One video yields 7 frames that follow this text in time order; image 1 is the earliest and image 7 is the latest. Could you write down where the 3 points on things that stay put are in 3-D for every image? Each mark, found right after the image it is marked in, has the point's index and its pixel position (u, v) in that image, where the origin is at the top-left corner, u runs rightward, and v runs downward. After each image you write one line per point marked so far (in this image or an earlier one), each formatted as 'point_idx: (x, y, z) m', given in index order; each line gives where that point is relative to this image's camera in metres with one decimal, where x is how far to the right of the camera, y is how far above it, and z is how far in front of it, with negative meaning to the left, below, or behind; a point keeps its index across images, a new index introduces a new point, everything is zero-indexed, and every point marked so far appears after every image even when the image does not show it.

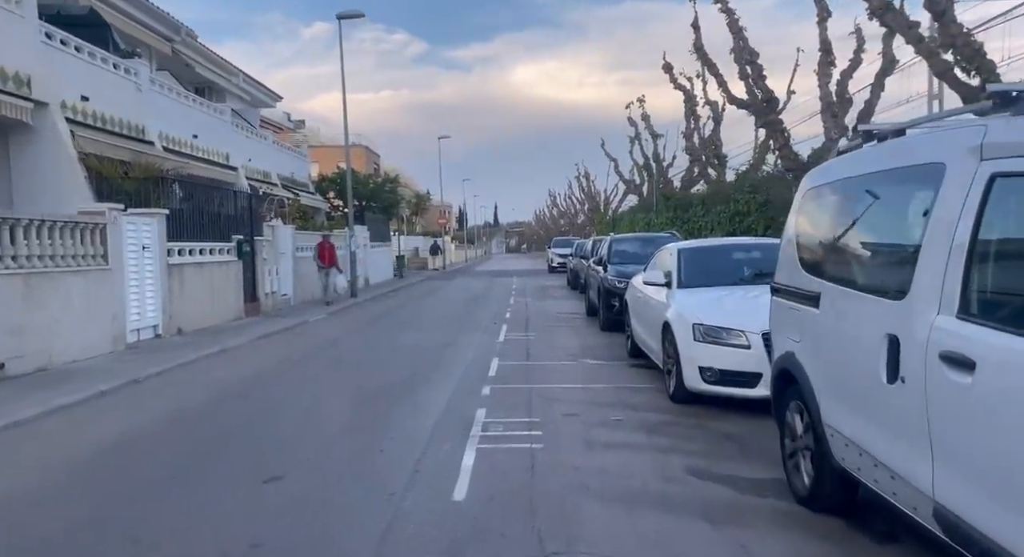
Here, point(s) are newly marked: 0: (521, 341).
0: (+0.2, -1.3, +14.7) m
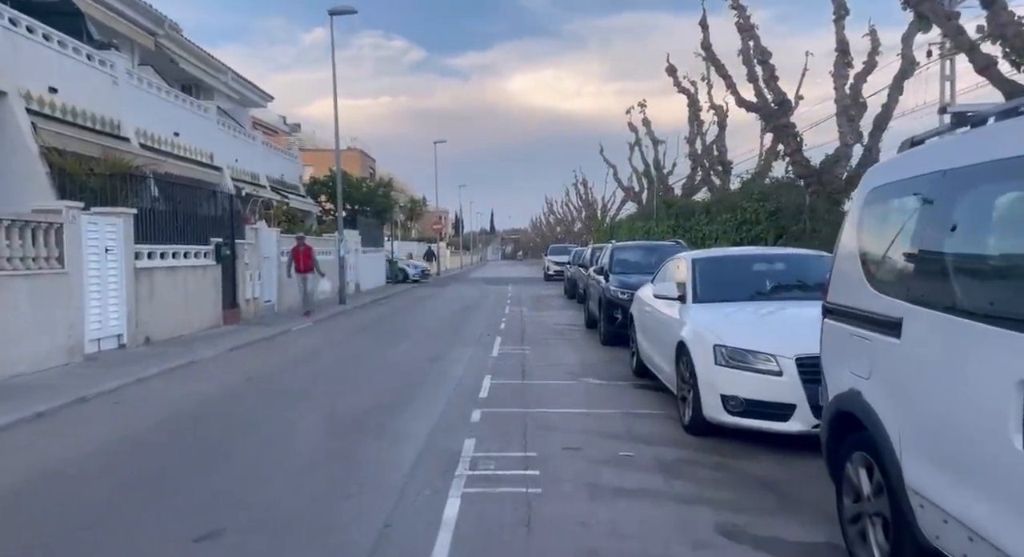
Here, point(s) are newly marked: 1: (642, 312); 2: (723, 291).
0: (+0.1, -1.5, +13.7) m
1: (+1.9, -0.5, +10.6) m
2: (+2.6, -0.1, +8.7) m
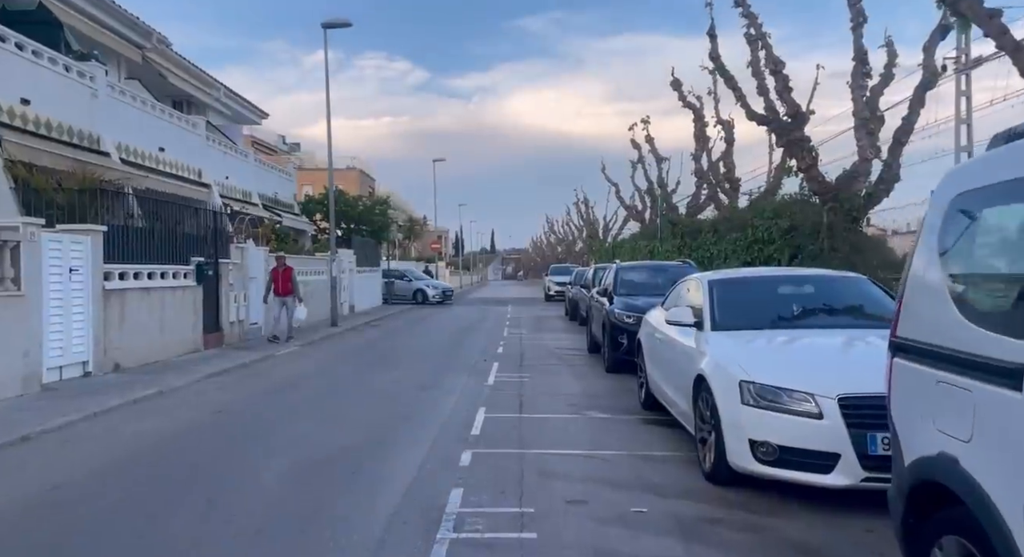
0: (0.0, -1.9, +12.7) m
1: (+1.9, -0.8, +9.7) m
2: (+2.5, -0.4, +7.7) m
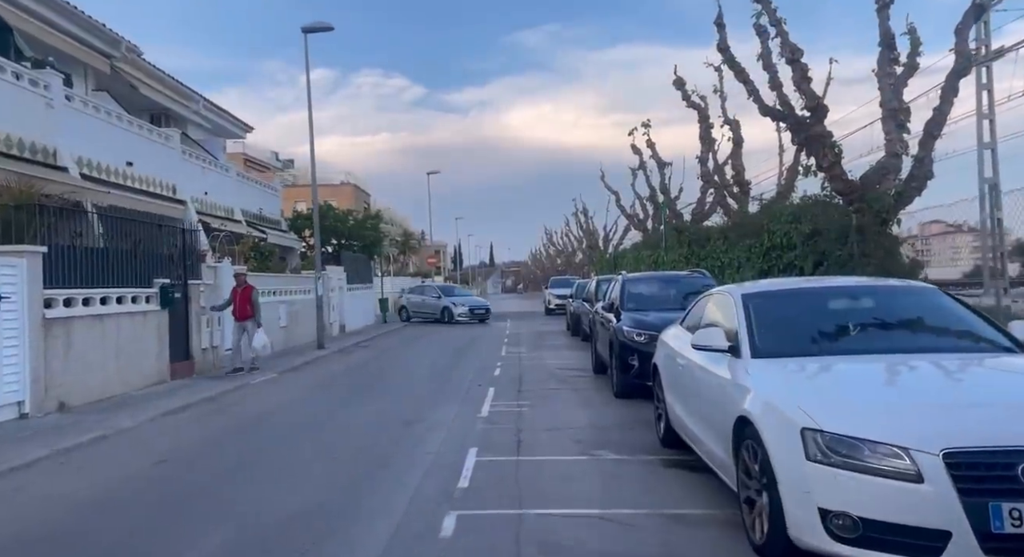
0: (0.0, -2.1, +11.2) m
1: (+1.8, -1.0, +8.2) m
2: (+2.4, -0.5, +6.3) m
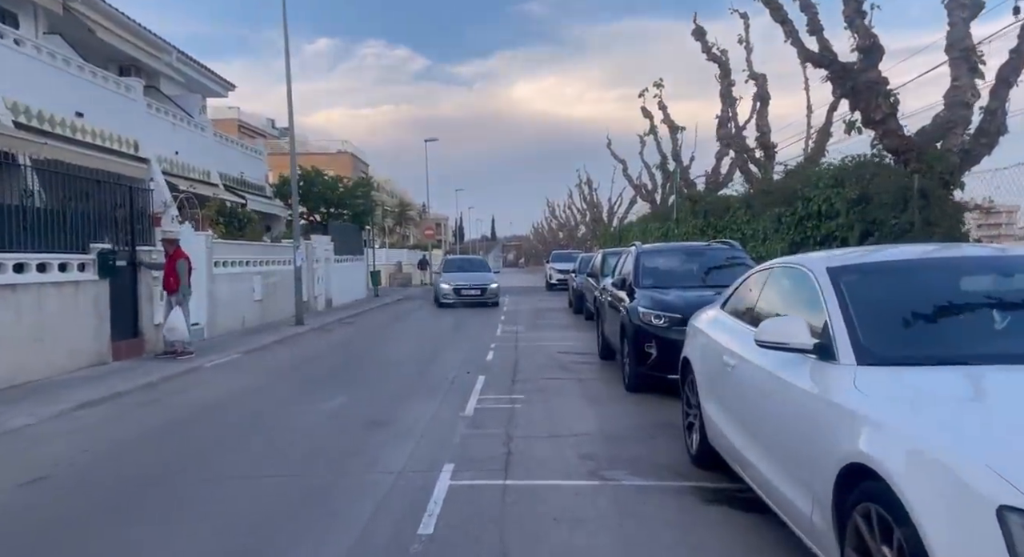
0: (-0.1, -1.7, +9.2) m
1: (+1.7, -0.7, +6.1) m
2: (+2.3, -0.3, +4.2) m
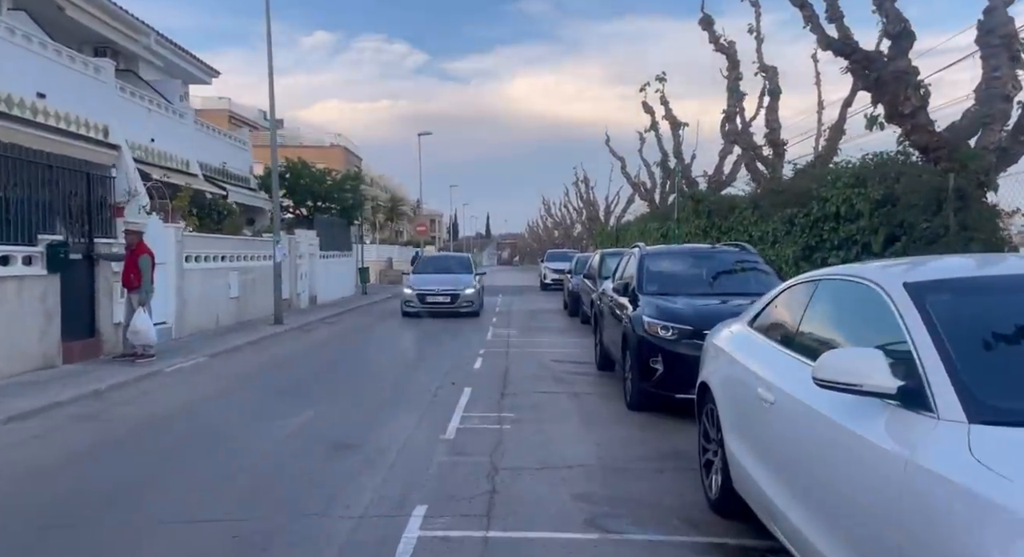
0: (-0.3, -1.8, +8.0) m
1: (+1.6, -0.8, +5.0) m
2: (+2.2, -0.4, +3.1) m
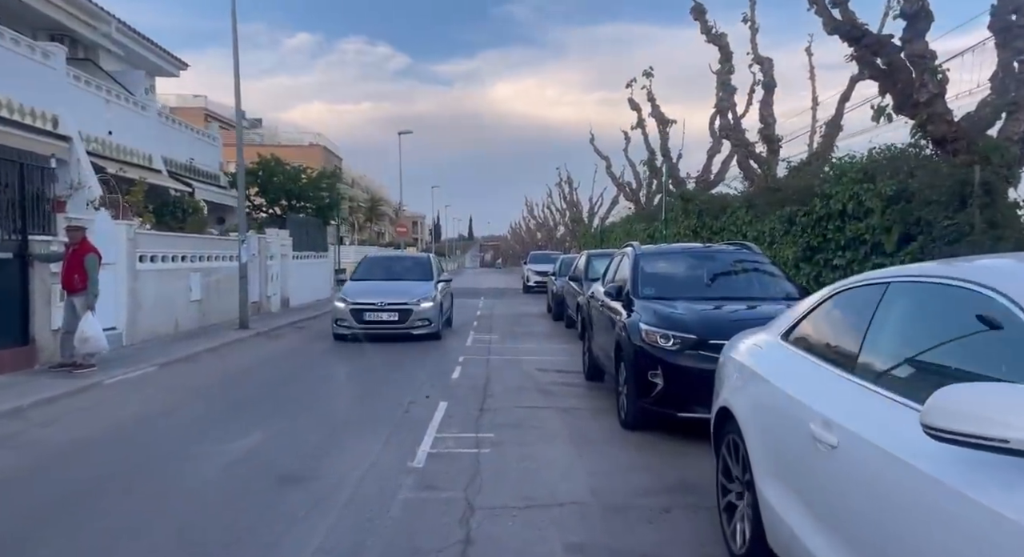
0: (-0.5, -1.8, +7.0) m
1: (+1.5, -0.8, +4.0) m
2: (+2.1, -0.4, +2.1) m
